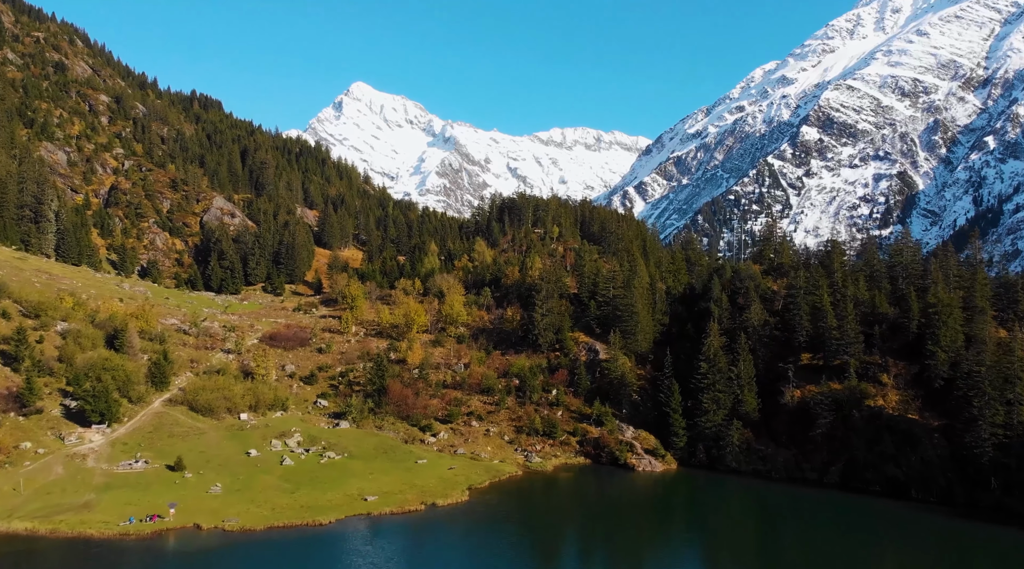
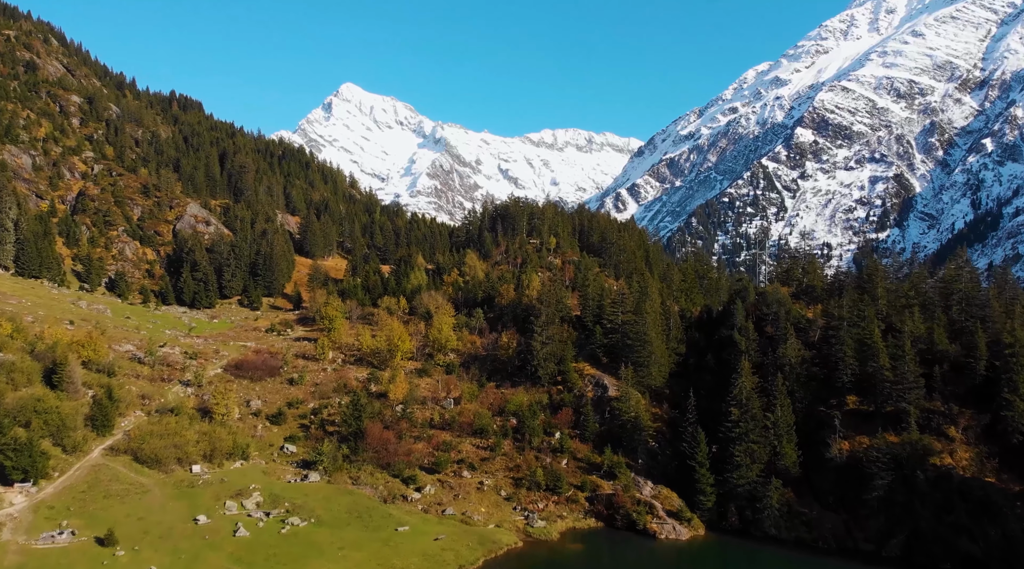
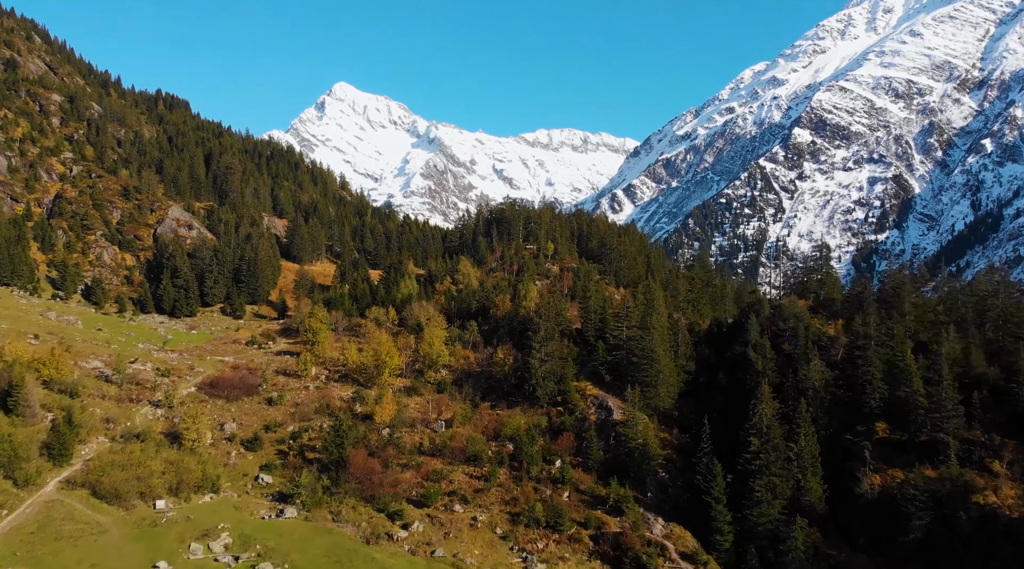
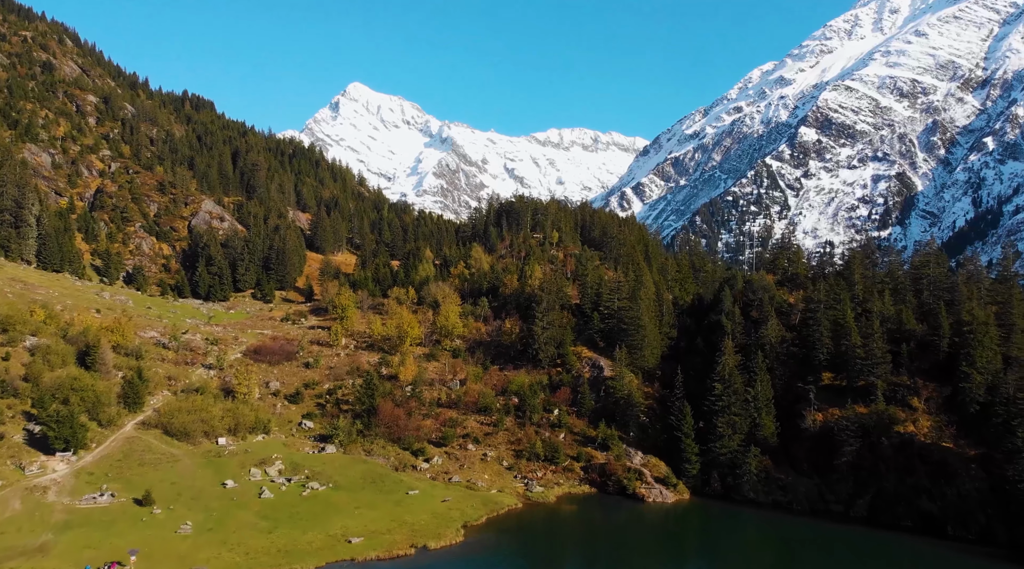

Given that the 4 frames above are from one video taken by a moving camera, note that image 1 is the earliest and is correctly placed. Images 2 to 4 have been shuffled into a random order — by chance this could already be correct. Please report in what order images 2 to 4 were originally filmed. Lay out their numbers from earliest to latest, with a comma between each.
4, 2, 3
